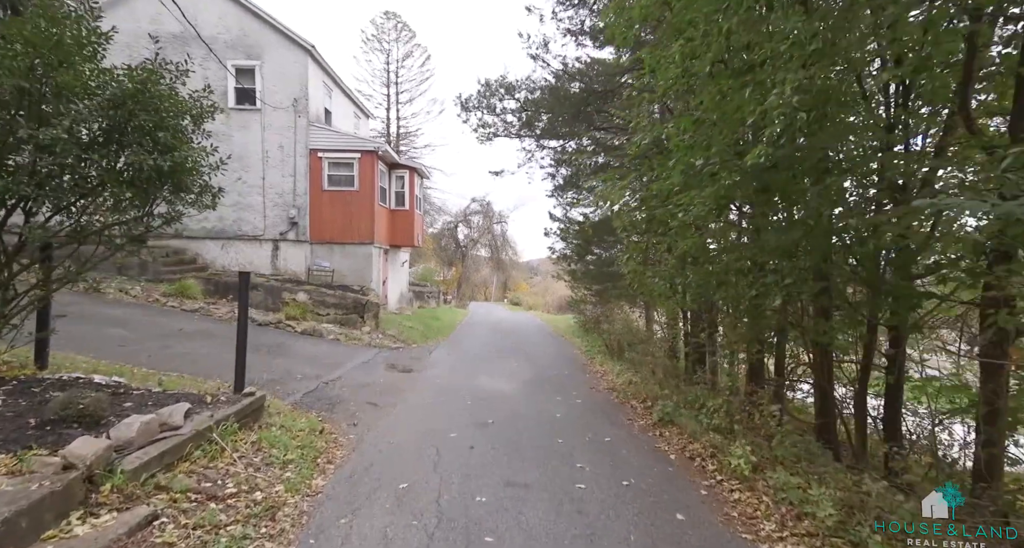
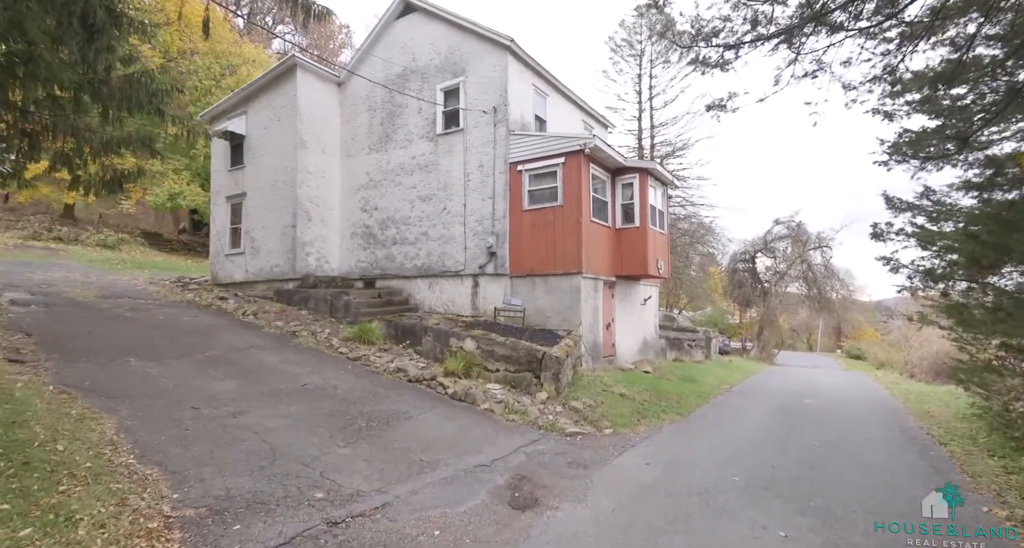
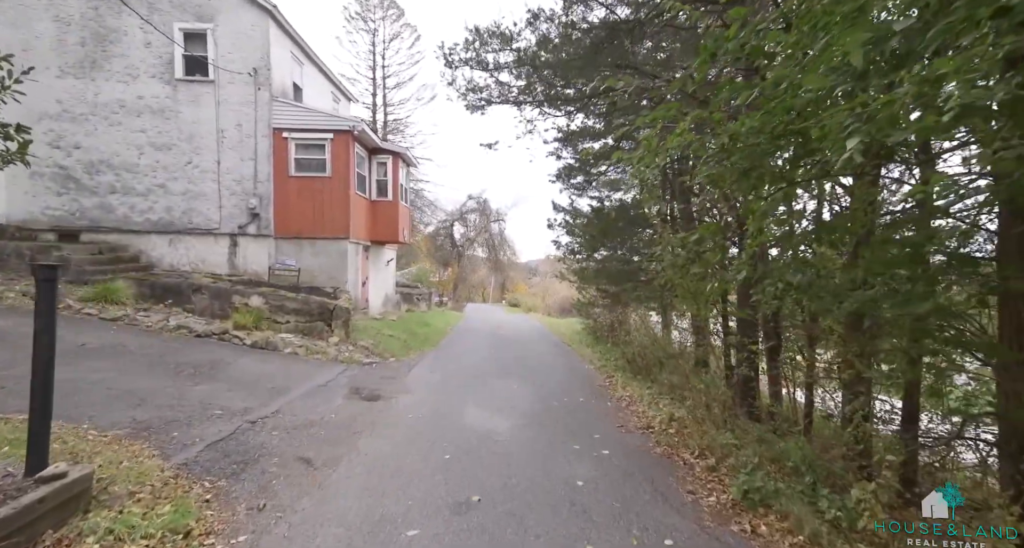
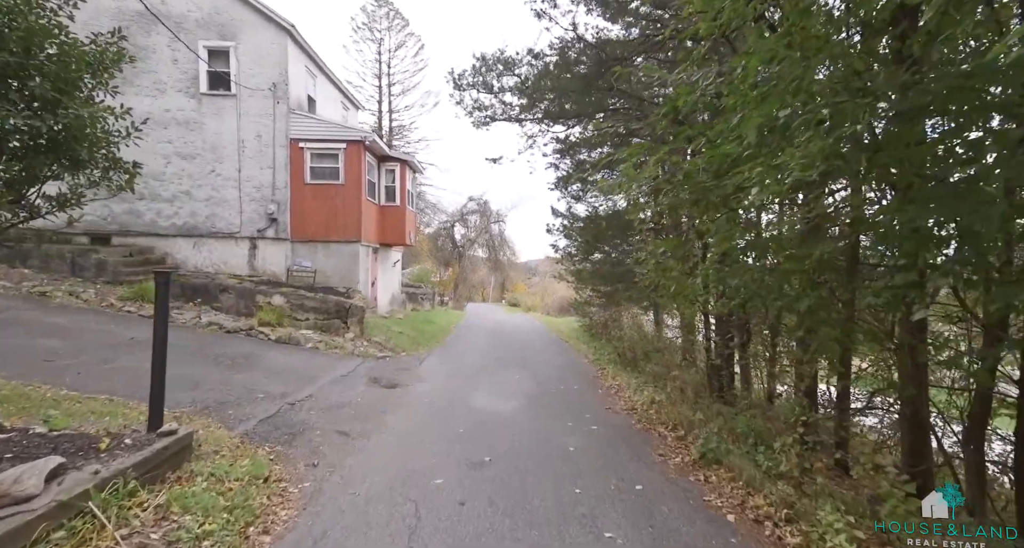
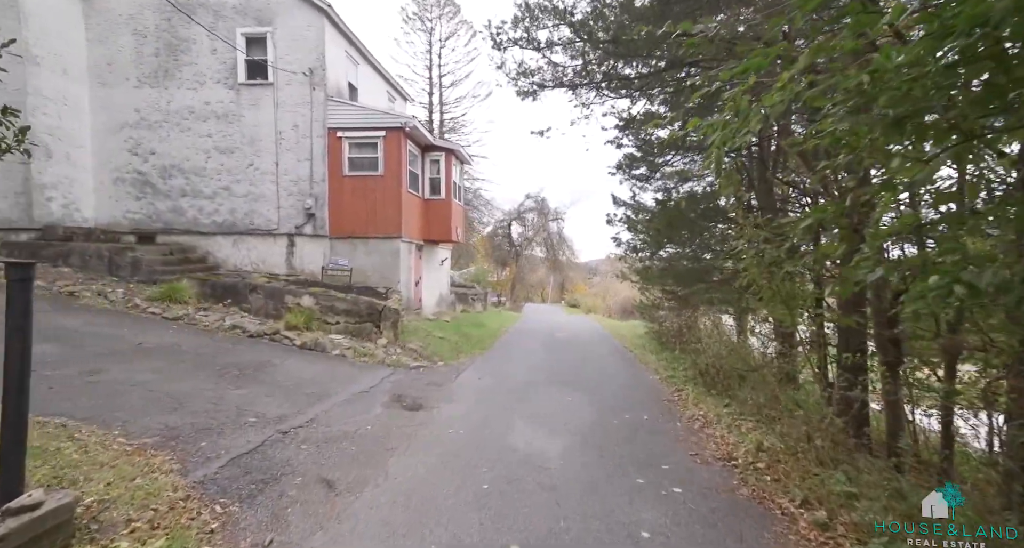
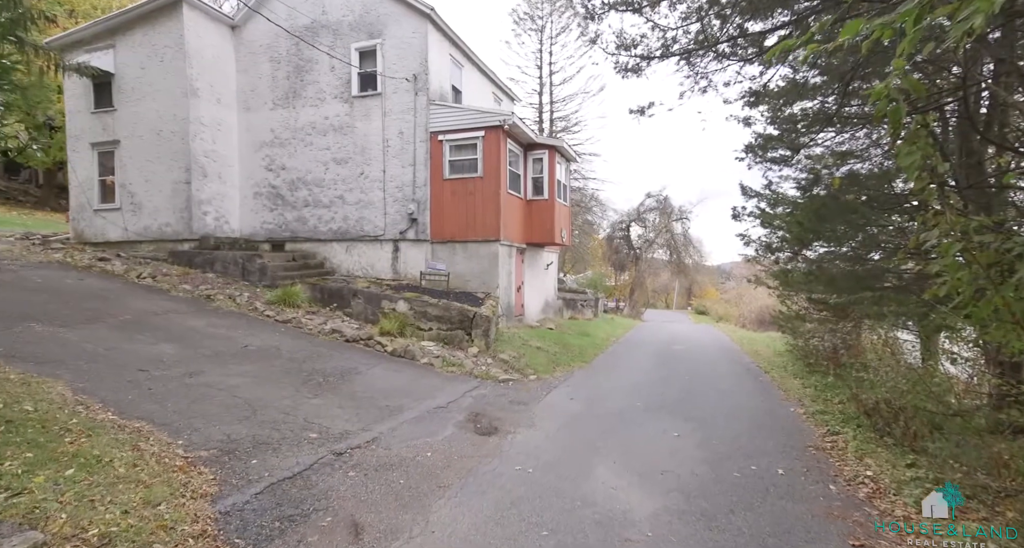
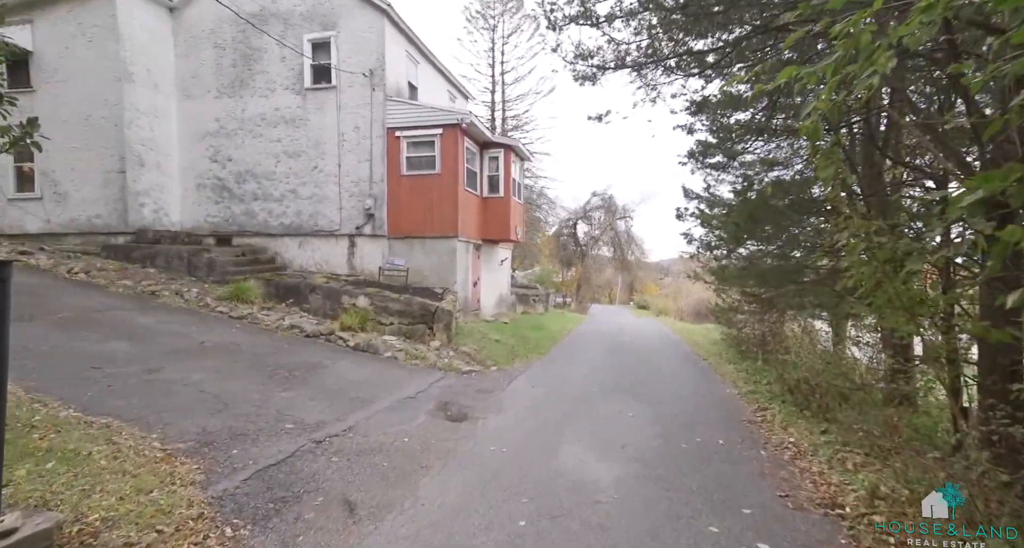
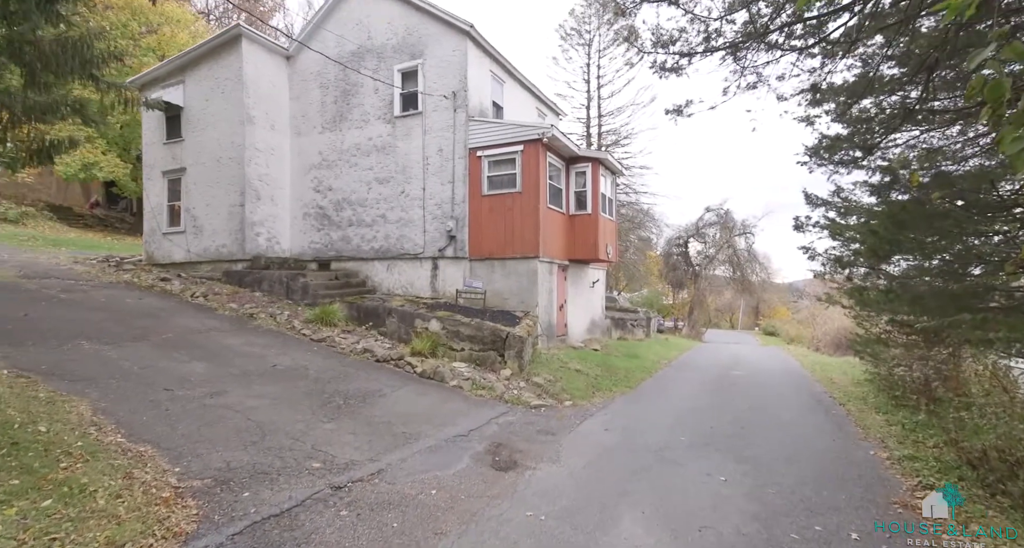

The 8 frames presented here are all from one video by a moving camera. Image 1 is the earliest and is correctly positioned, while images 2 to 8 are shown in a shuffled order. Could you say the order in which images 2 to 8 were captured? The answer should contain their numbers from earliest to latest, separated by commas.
4, 3, 5, 7, 6, 8, 2
